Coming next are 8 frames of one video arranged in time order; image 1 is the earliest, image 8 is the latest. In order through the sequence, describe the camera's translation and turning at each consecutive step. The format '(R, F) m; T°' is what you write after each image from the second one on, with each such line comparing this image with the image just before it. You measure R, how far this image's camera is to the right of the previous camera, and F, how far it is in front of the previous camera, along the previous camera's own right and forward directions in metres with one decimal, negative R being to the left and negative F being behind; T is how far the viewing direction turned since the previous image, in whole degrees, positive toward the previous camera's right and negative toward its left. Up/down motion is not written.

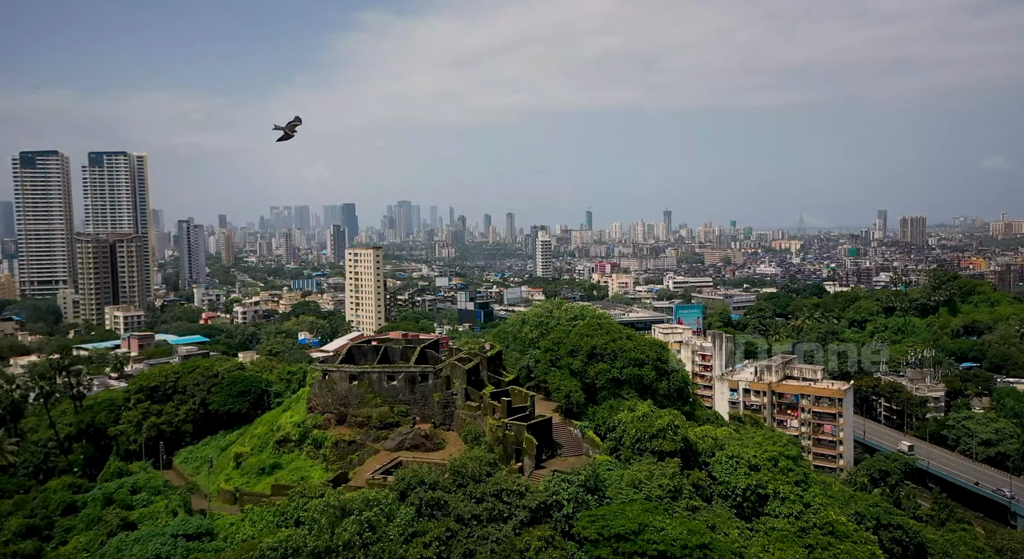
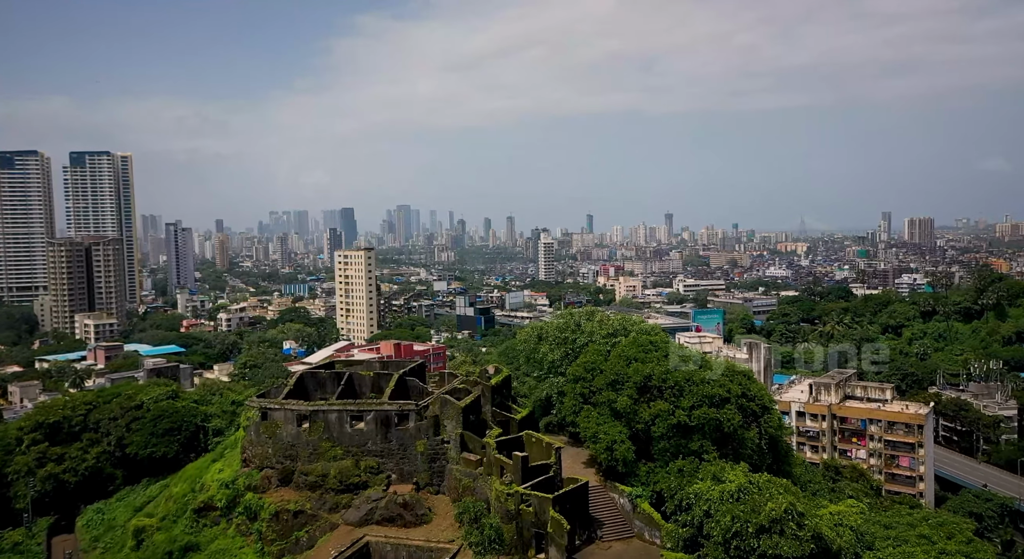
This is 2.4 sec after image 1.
(-0.3, +5.7) m; 0°
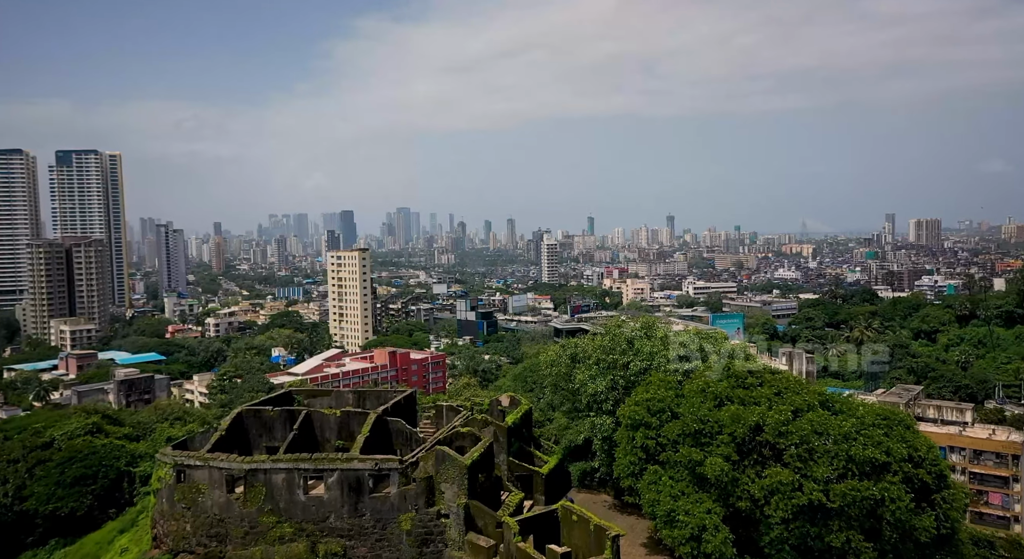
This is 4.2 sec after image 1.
(-0.4, +4.4) m; 0°
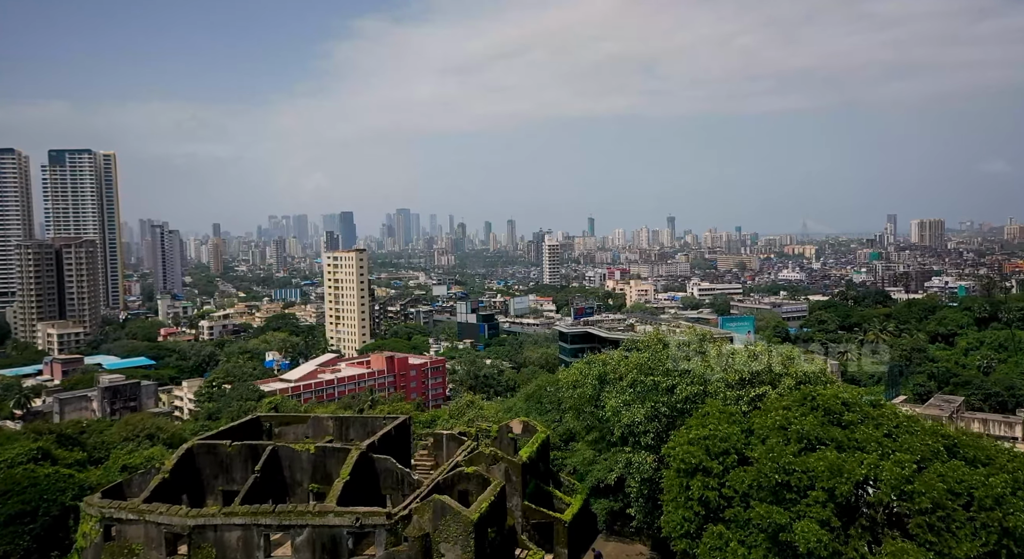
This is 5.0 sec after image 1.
(-0.2, +2.1) m; 0°
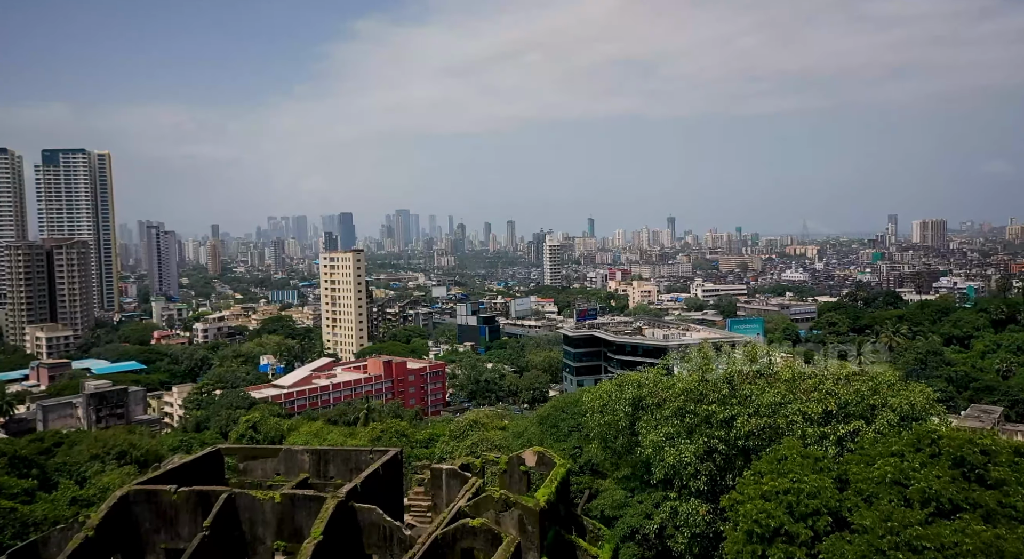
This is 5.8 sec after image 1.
(-0.2, +1.7) m; 0°
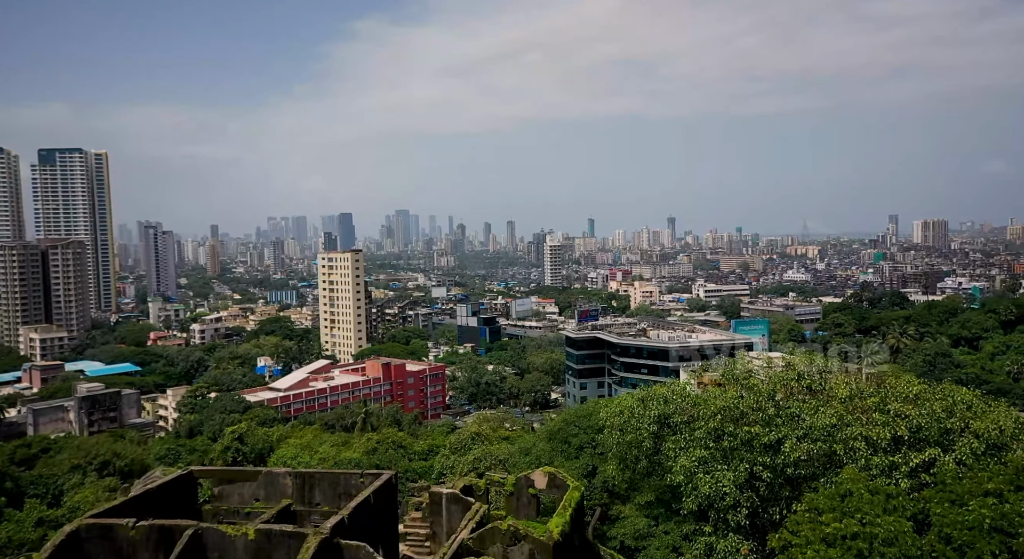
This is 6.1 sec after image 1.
(-0.1, +0.9) m; 0°
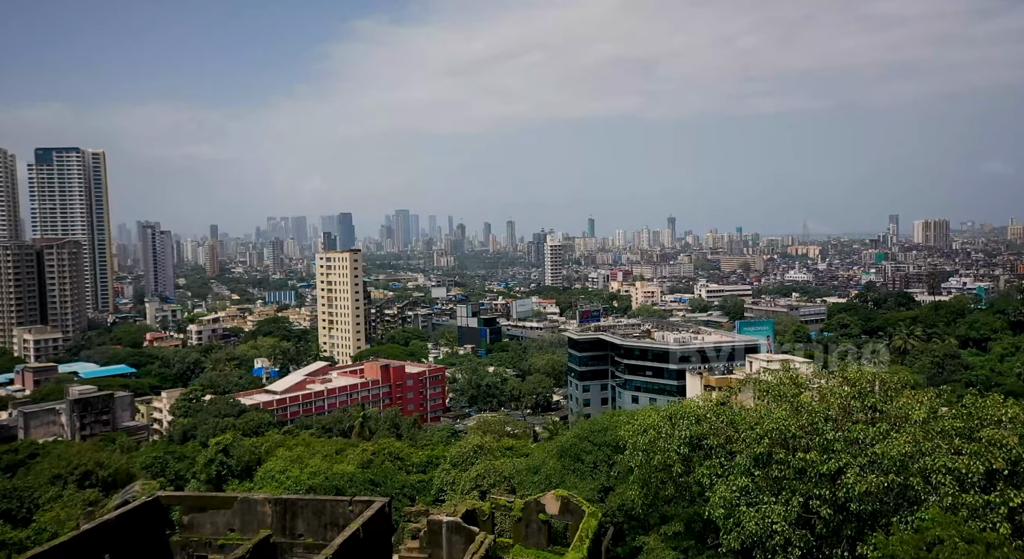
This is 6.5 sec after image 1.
(-0.1, +0.9) m; 0°
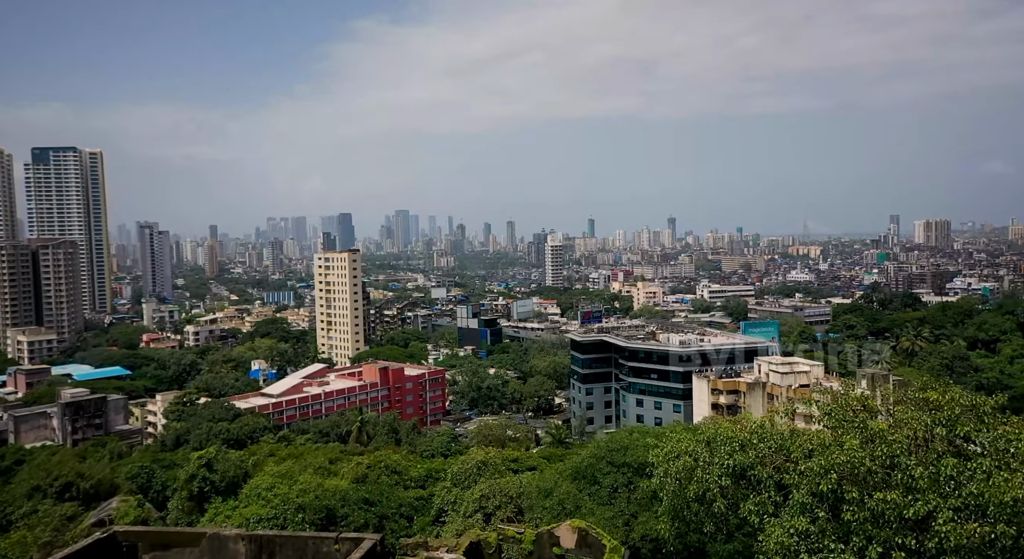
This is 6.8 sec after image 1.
(-0.1, +0.9) m; 0°
